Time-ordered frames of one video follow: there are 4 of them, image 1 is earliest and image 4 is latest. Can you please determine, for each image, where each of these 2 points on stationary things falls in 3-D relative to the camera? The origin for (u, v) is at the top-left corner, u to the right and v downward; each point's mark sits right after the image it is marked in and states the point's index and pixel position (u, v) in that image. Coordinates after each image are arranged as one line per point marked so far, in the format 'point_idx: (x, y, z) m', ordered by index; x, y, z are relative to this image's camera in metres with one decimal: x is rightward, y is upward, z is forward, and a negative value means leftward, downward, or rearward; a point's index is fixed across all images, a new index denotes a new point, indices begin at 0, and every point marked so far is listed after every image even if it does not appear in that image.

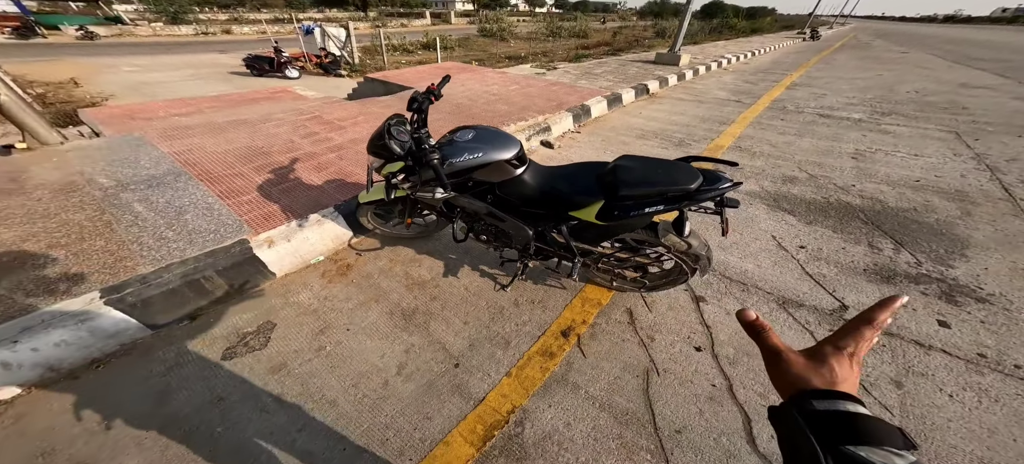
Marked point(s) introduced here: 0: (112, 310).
0: (-1.9, -0.4, +1.5) m
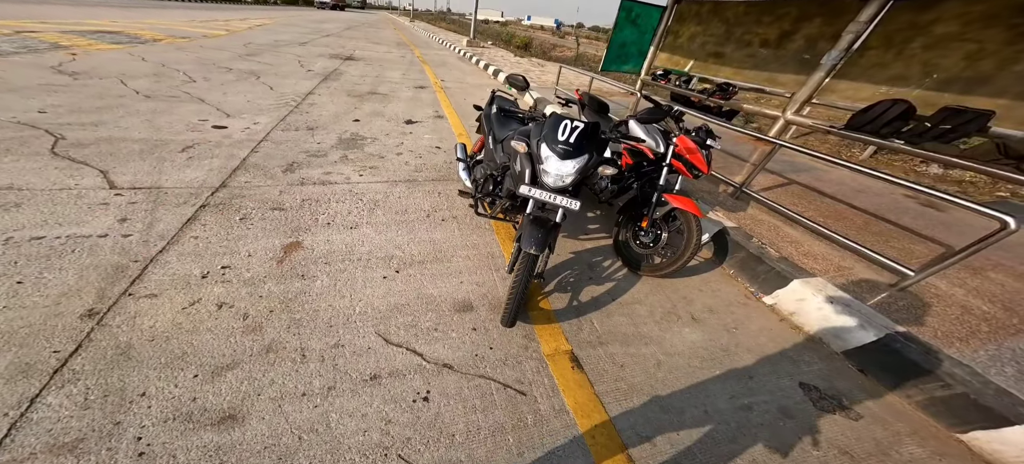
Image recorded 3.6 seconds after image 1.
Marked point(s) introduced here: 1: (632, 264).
0: (+2.0, -0.6, +1.8) m
1: (+1.0, -0.3, +2.5) m
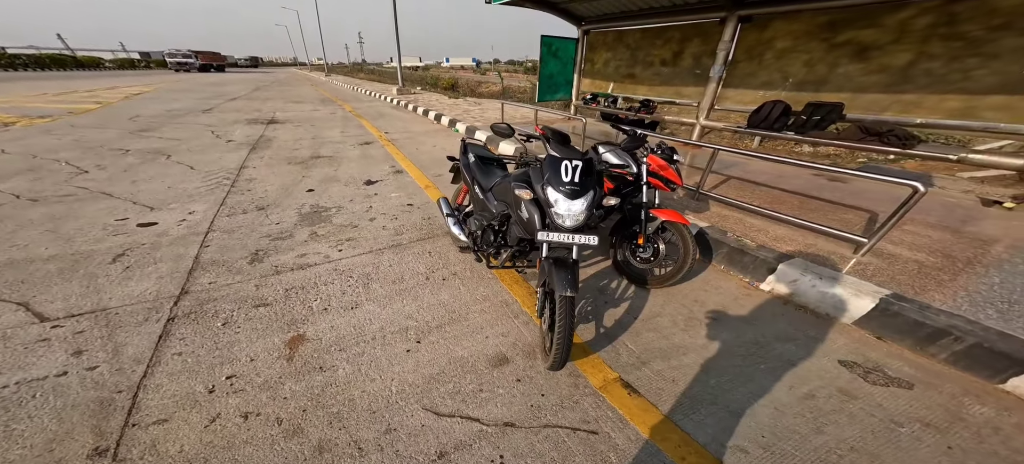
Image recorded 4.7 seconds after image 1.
0: (+2.3, -0.5, +2.0) m
1: (+1.1, -0.4, +2.6) m
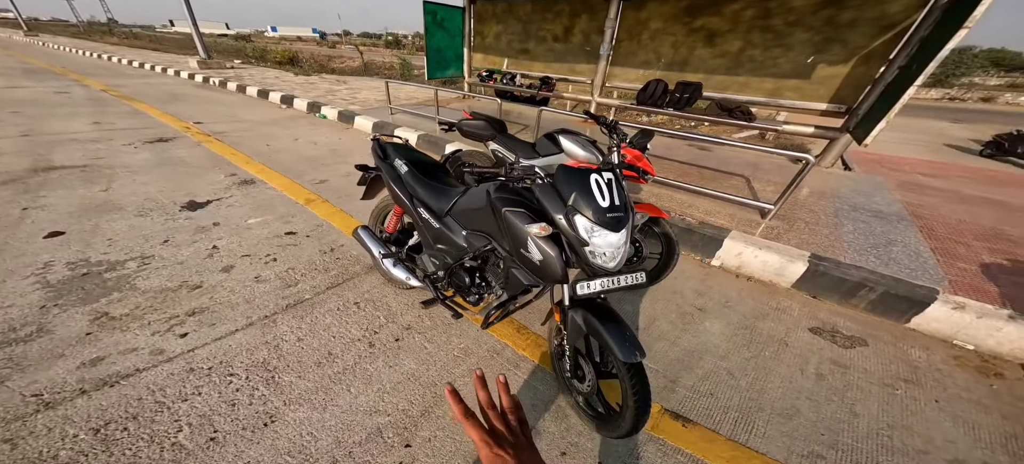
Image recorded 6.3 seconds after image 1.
0: (+2.2, -0.3, +2.3) m
1: (+0.8, -0.4, +2.5) m
